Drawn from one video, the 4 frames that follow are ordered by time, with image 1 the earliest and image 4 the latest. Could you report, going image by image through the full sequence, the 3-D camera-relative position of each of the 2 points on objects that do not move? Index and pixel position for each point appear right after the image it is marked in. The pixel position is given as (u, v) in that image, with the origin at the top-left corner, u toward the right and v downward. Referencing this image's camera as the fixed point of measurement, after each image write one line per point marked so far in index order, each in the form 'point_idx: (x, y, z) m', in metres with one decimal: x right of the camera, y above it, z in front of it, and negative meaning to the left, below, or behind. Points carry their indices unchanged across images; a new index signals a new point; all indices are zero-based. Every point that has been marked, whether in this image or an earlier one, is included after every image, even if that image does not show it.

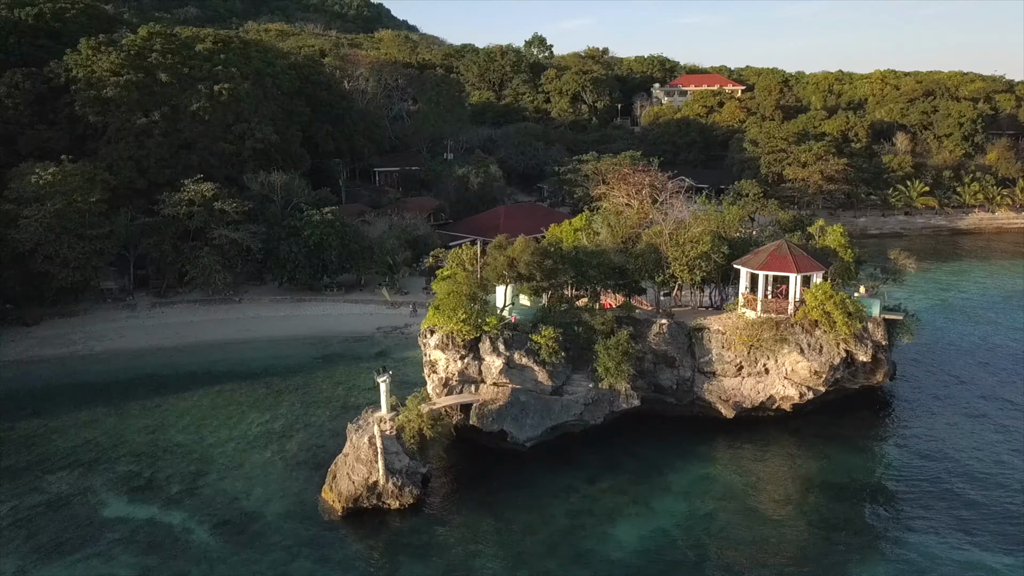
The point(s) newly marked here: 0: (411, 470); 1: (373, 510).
0: (-2.5, -4.4, +19.6) m
1: (-3.3, -5.2, +19.3) m
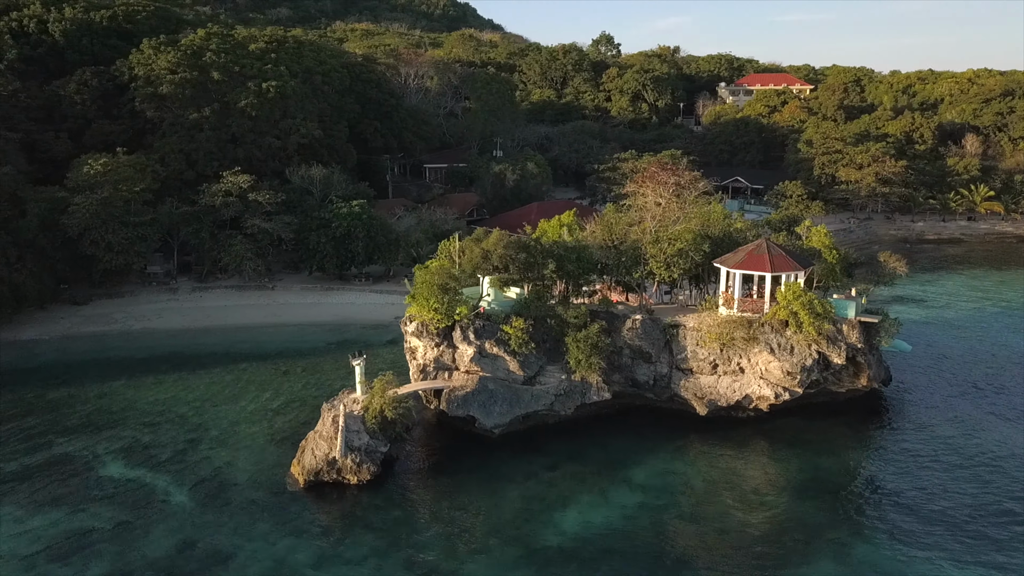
0: (-3.6, -4.1, +20.6) m
1: (-4.5, -4.9, +20.4) m
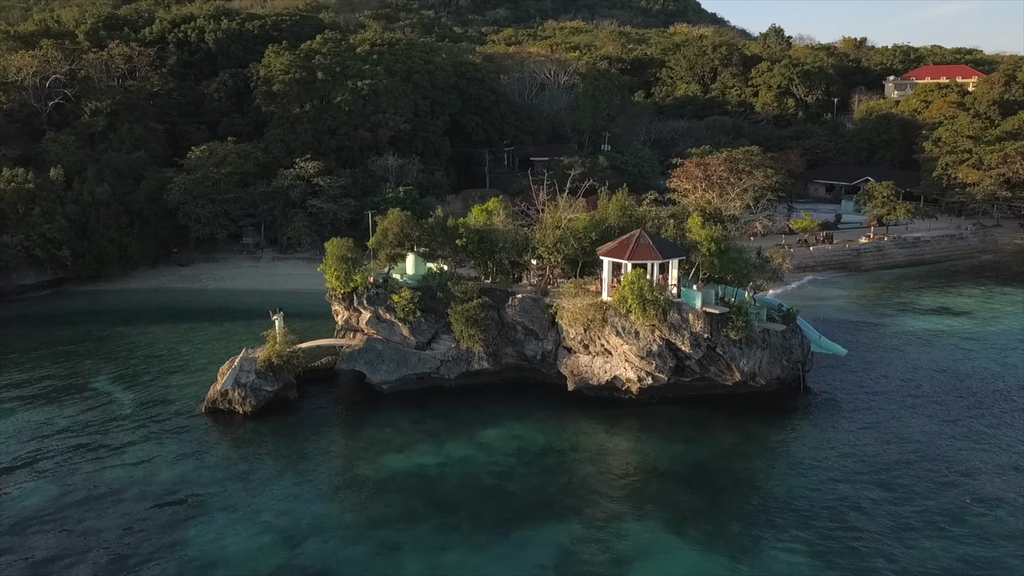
0: (-7.7, -3.0, +24.8) m
1: (-8.6, -3.8, +24.9) m
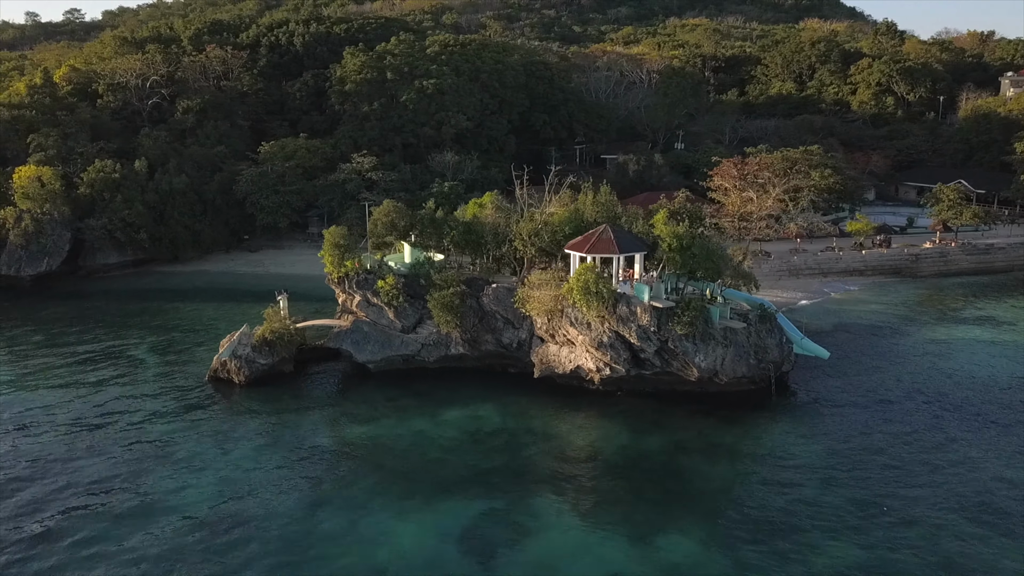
0: (-8.6, -2.4, +27.3) m
1: (-9.5, -3.1, +27.6) m
